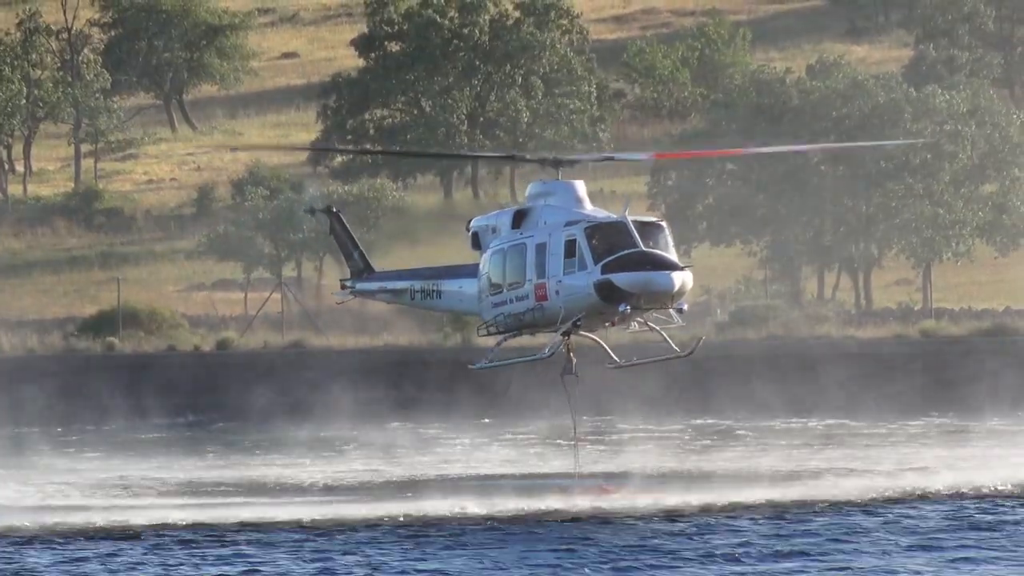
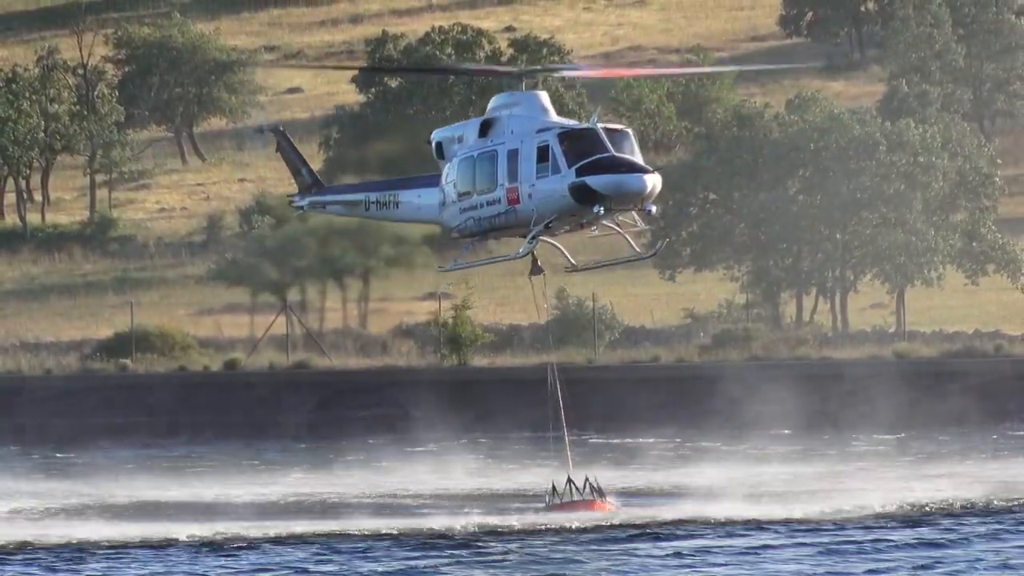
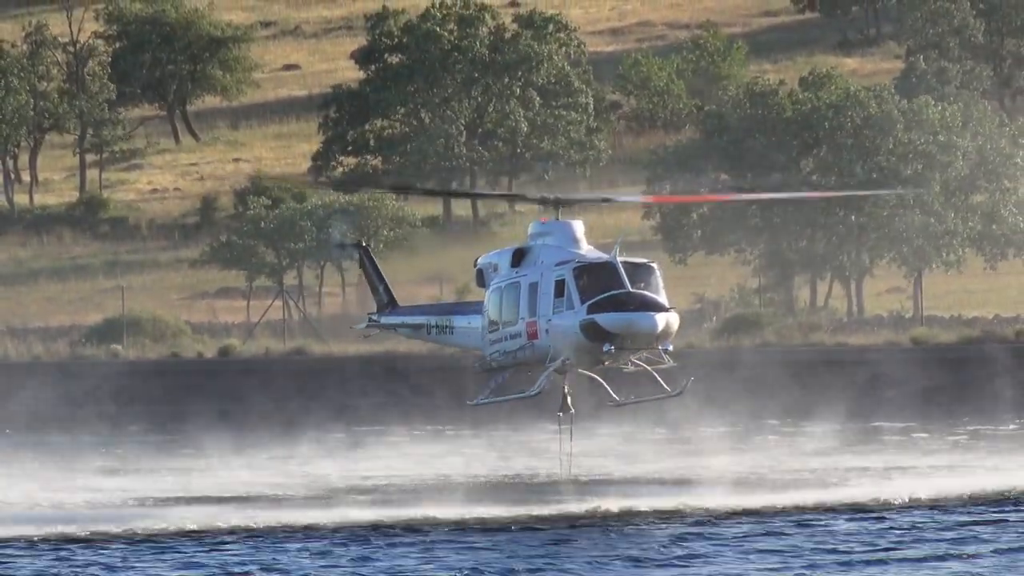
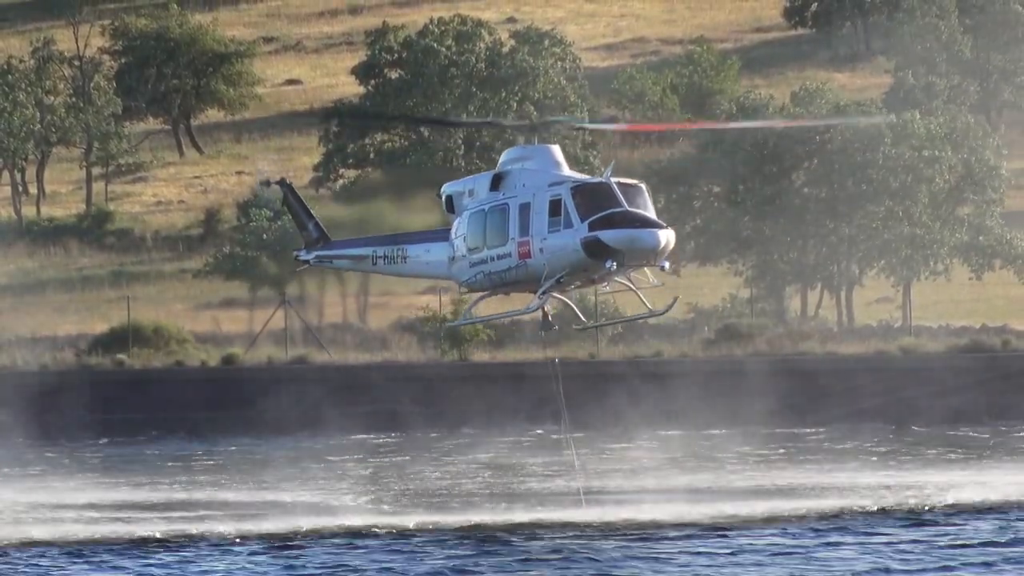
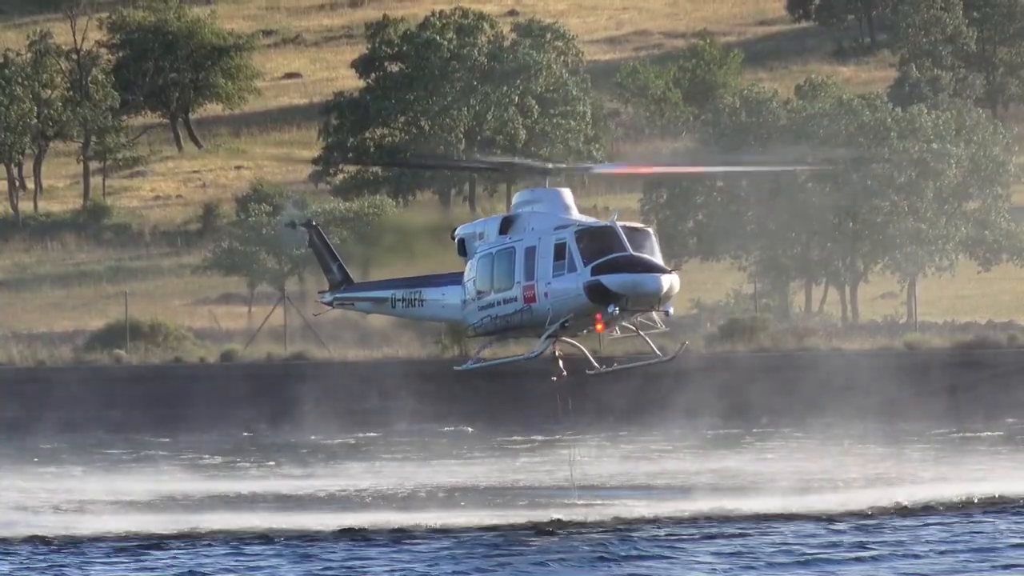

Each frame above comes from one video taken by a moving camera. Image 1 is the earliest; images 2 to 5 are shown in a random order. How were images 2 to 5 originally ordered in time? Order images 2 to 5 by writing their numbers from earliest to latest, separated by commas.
3, 5, 4, 2
